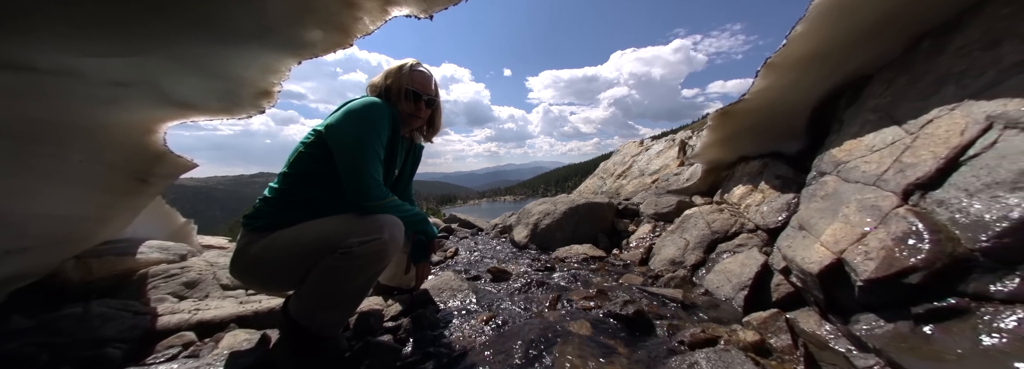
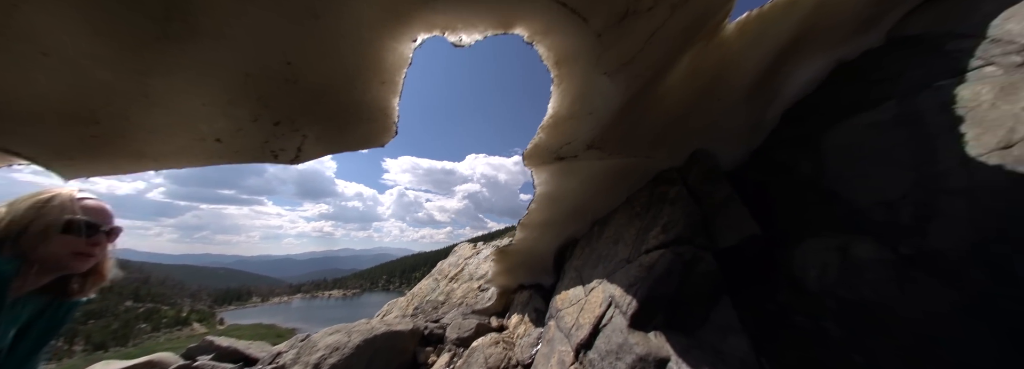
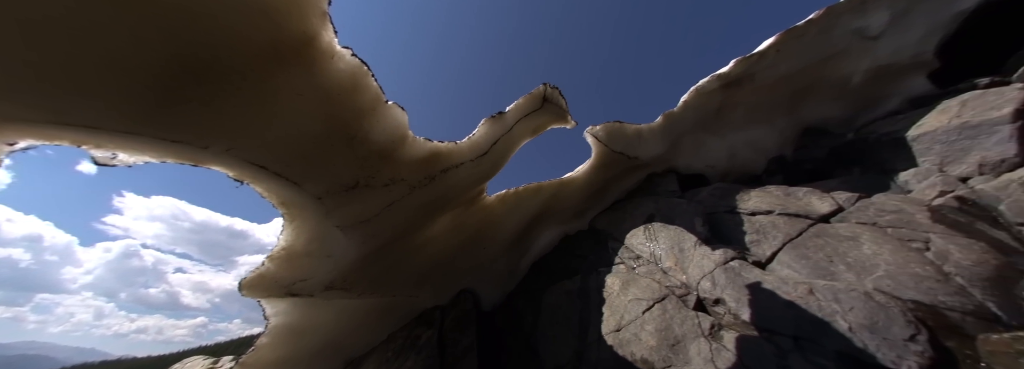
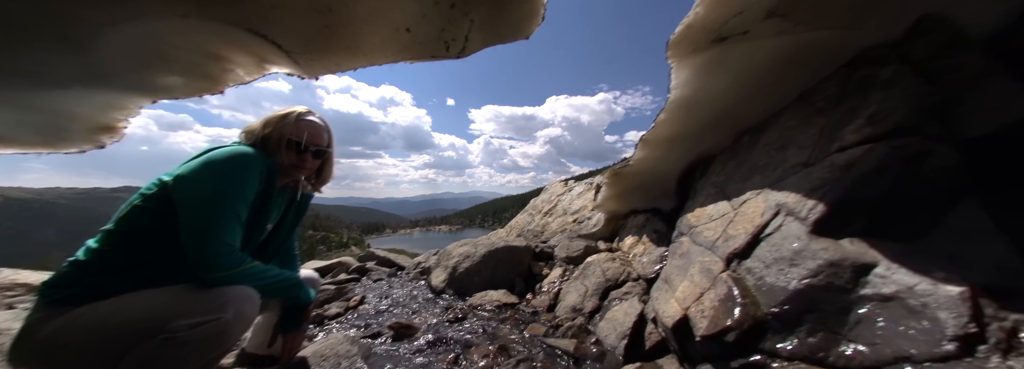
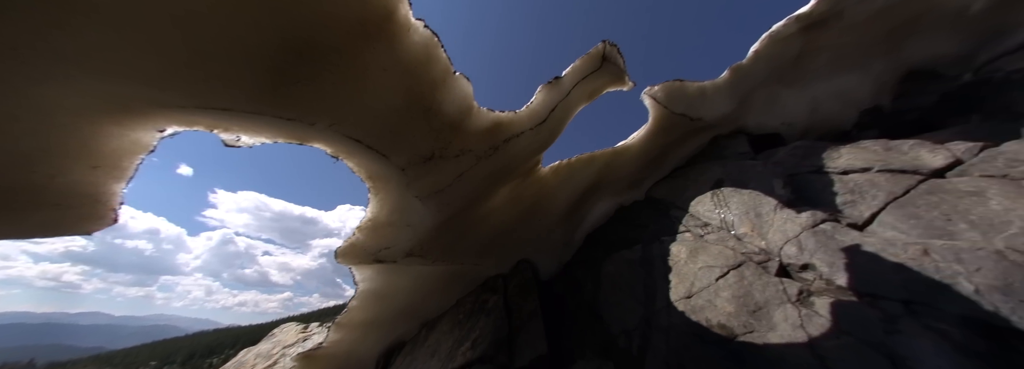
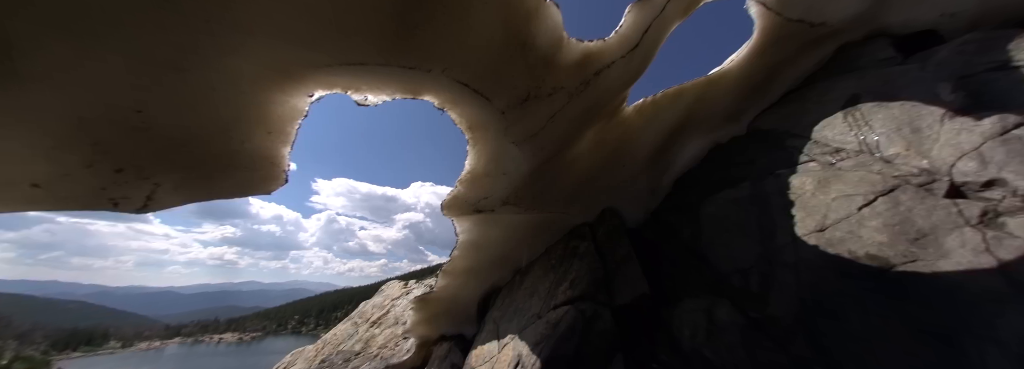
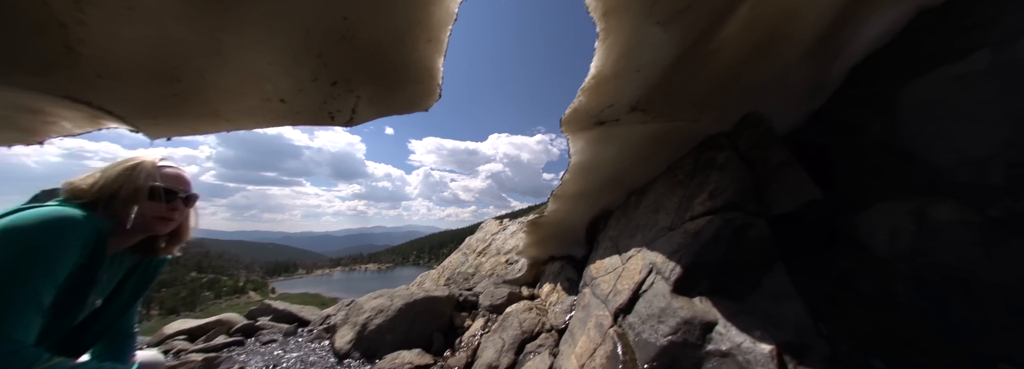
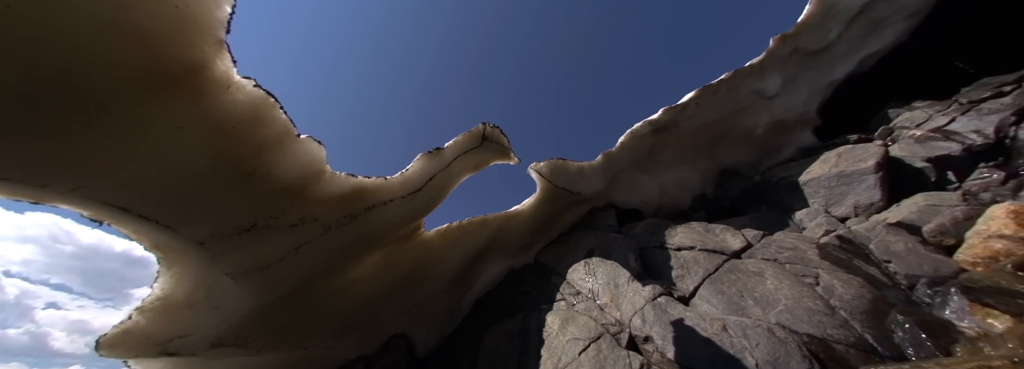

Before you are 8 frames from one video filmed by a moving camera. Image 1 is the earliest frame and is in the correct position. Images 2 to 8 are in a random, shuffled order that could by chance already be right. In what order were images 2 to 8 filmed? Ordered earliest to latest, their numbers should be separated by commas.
4, 7, 2, 6, 5, 3, 8
